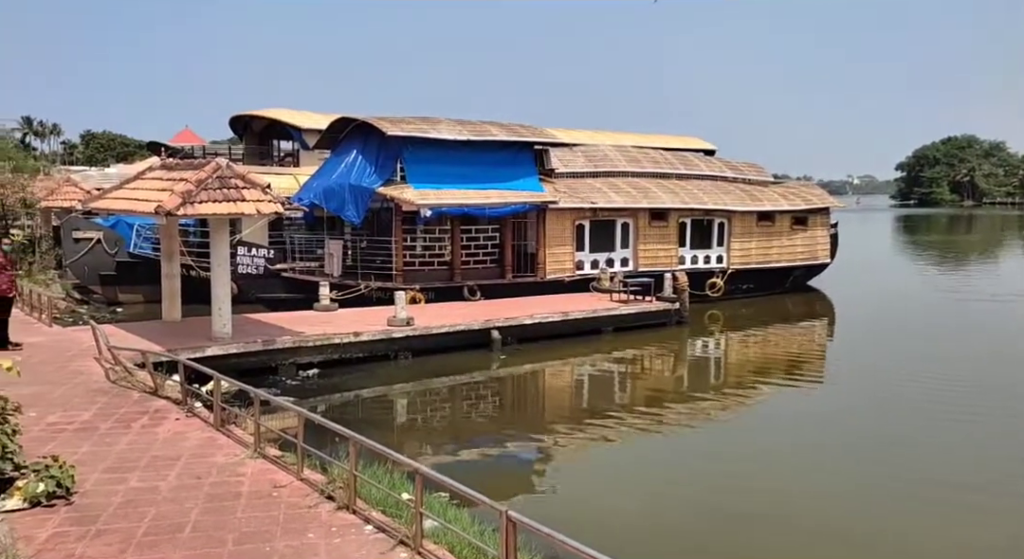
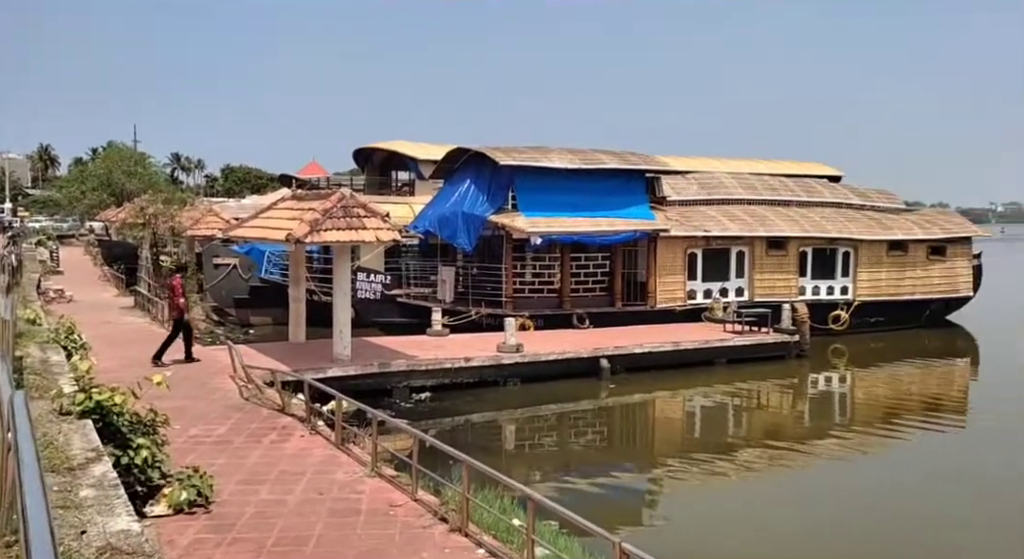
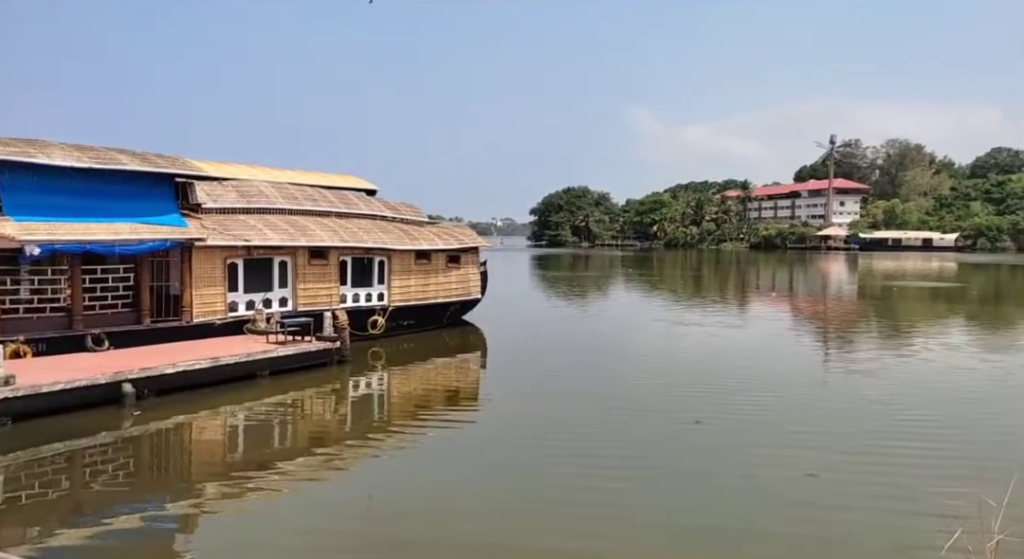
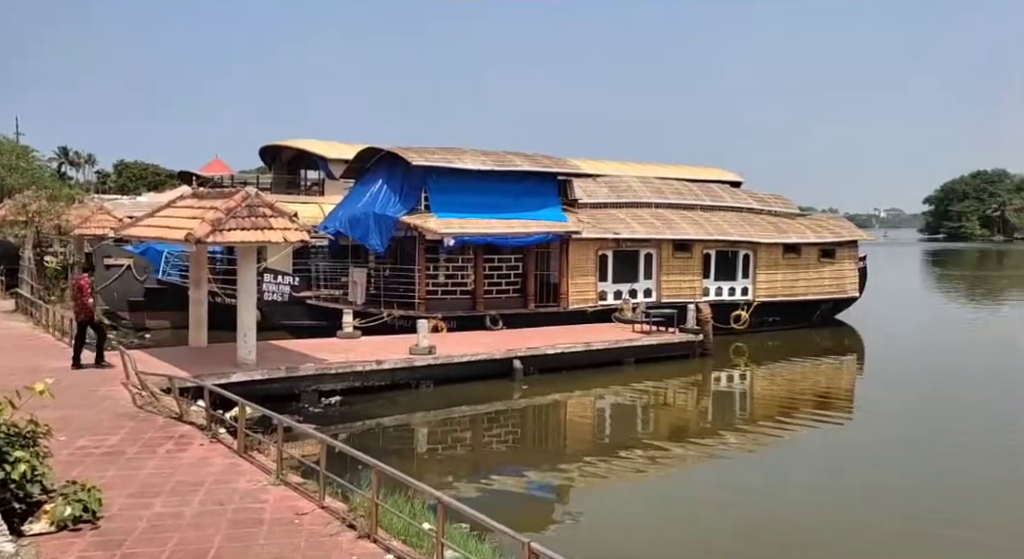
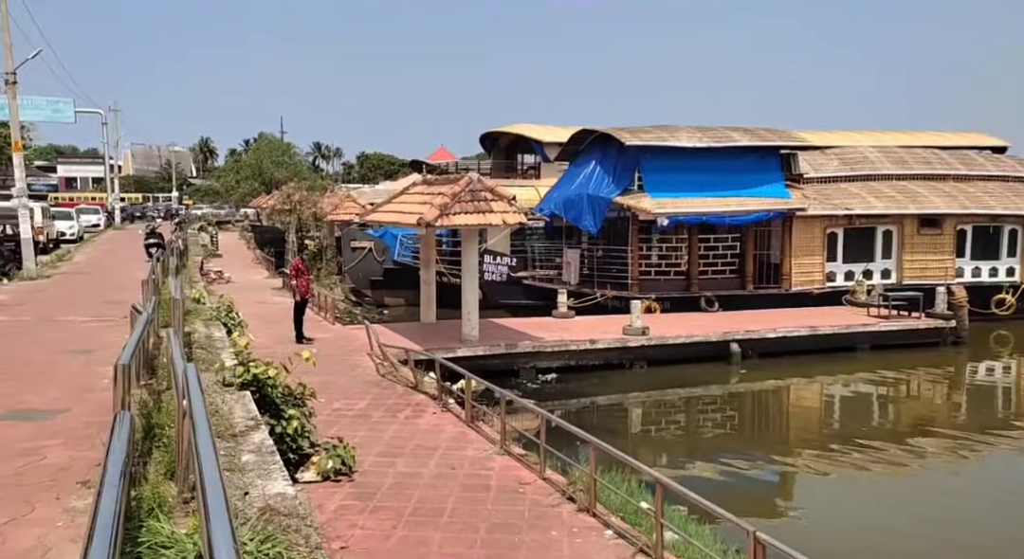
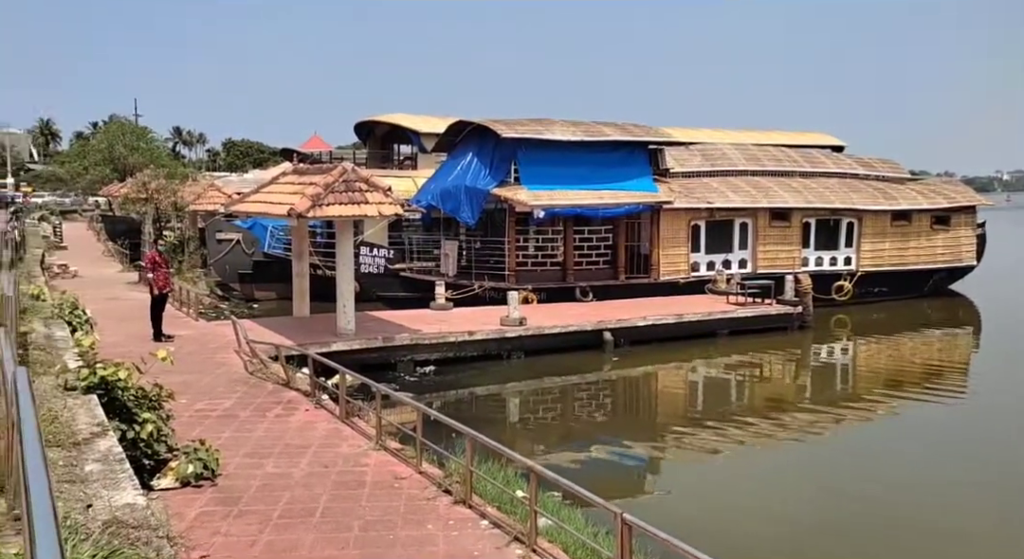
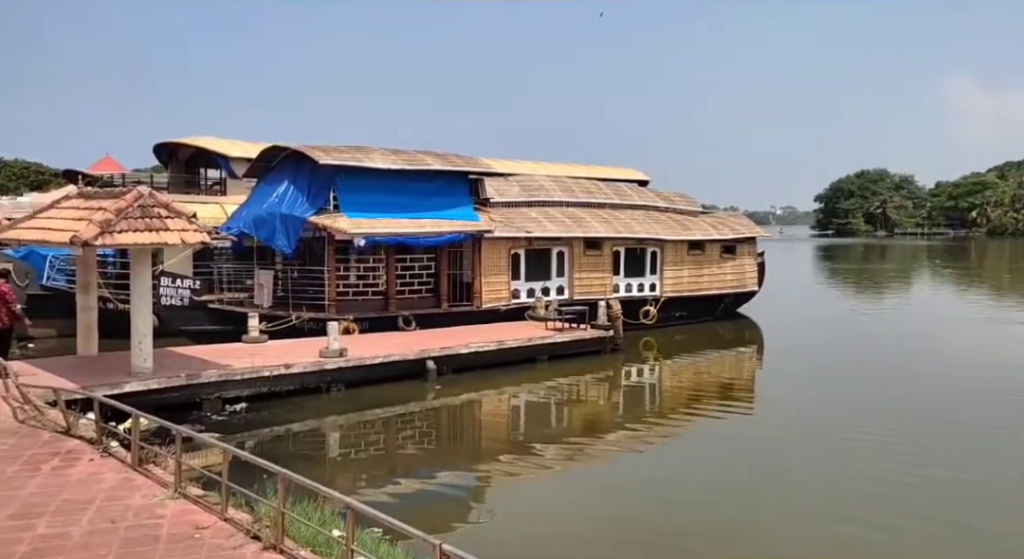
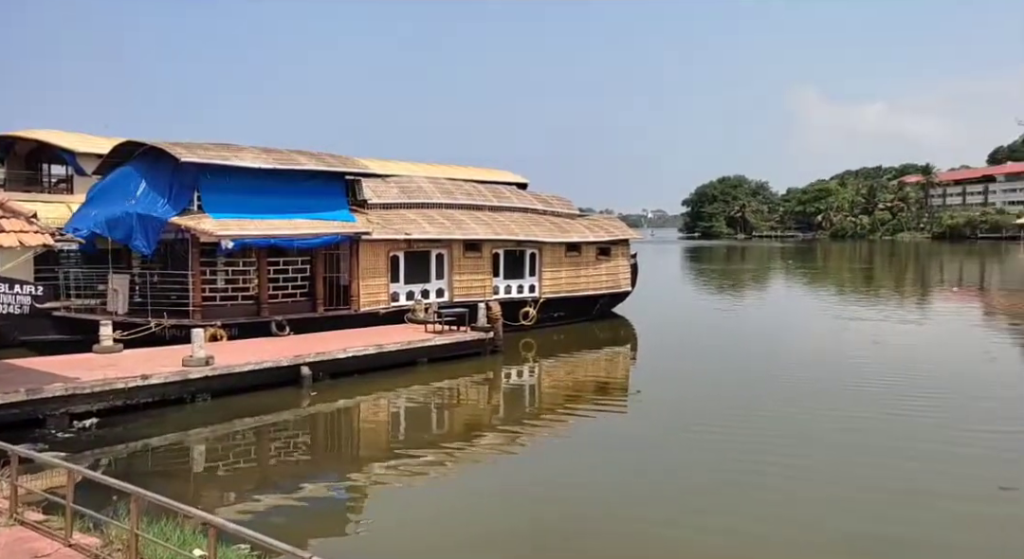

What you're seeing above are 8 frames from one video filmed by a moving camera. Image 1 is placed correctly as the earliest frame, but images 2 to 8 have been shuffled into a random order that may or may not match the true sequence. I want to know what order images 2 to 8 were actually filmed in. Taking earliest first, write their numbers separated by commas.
6, 5, 2, 4, 7, 8, 3
